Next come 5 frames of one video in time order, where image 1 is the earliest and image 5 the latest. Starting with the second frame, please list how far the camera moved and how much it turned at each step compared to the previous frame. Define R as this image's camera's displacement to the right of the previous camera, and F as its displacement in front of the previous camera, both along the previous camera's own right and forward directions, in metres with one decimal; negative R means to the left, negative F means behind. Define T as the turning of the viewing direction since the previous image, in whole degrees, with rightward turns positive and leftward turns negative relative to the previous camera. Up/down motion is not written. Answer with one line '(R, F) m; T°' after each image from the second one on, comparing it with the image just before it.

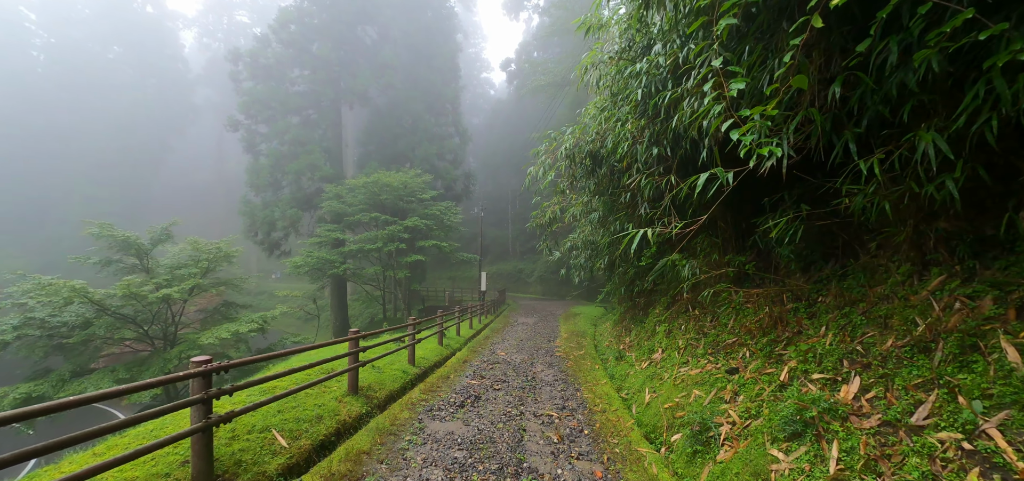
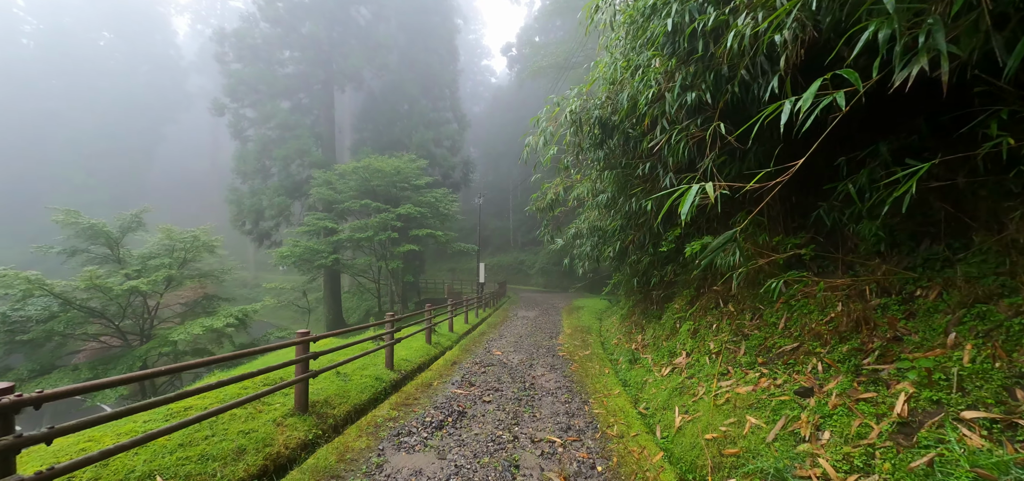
(+0.1, +1.0) m; 0°
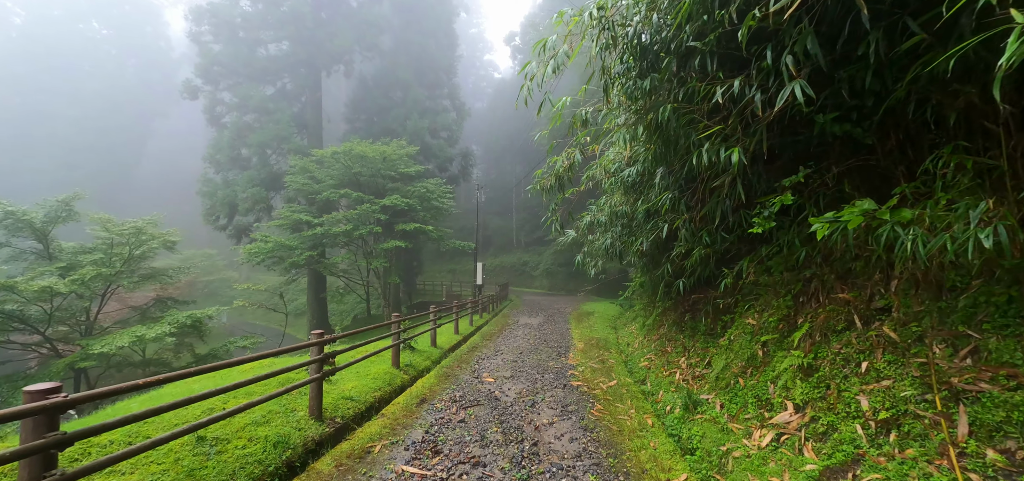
(+0.1, +2.0) m; -1°
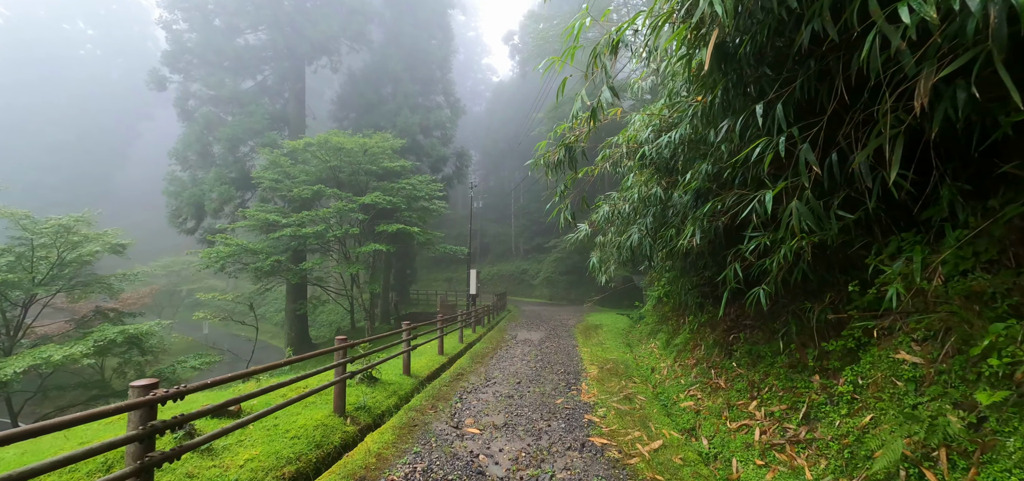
(0.0, +1.6) m; 0°
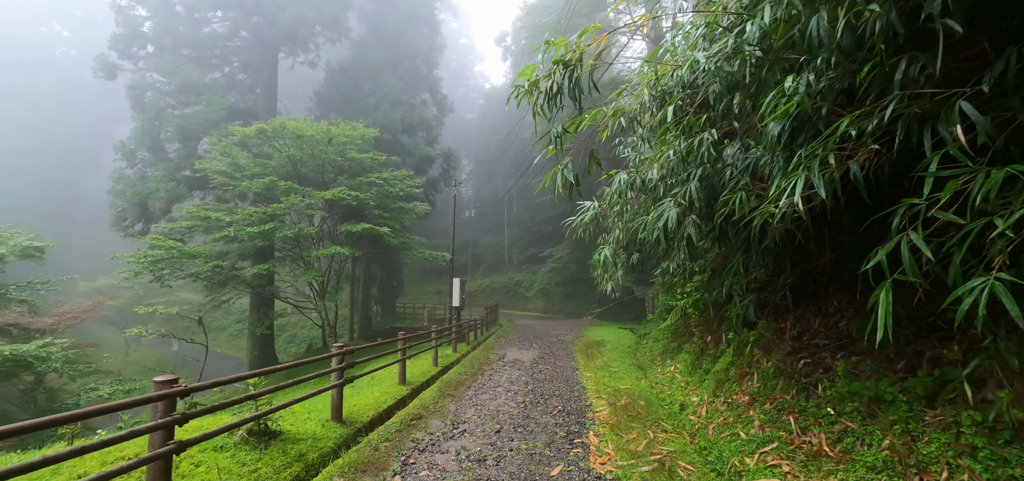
(+0.2, +1.7) m; +1°
